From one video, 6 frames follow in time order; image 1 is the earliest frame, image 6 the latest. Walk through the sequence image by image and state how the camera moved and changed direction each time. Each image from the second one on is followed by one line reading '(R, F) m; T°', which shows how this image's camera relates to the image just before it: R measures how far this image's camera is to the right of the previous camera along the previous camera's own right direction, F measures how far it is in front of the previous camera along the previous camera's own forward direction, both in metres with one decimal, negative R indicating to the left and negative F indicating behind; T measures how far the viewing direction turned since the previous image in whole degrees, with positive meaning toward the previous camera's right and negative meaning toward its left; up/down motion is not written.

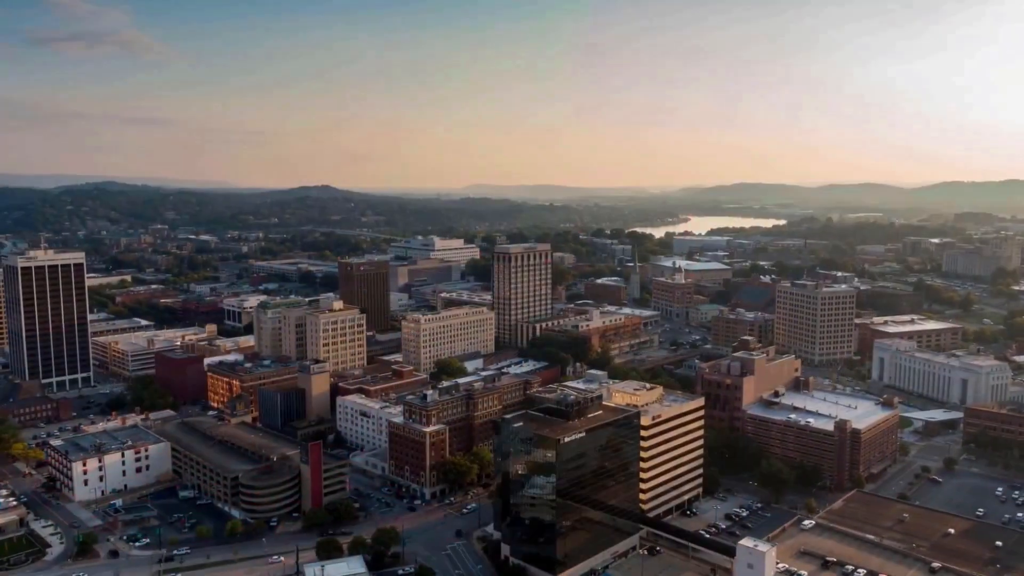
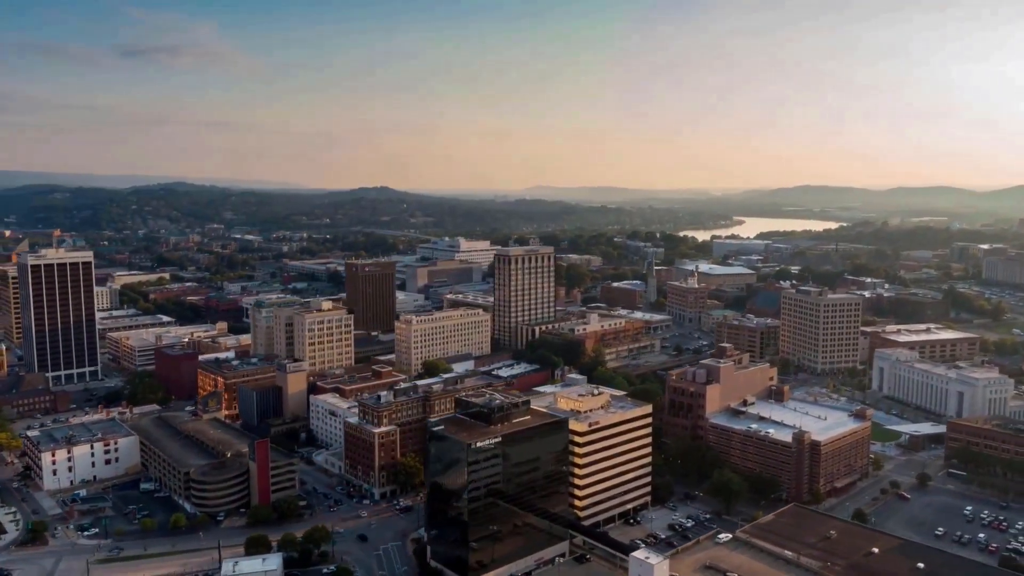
(+5.2, +0.3) m; -4°
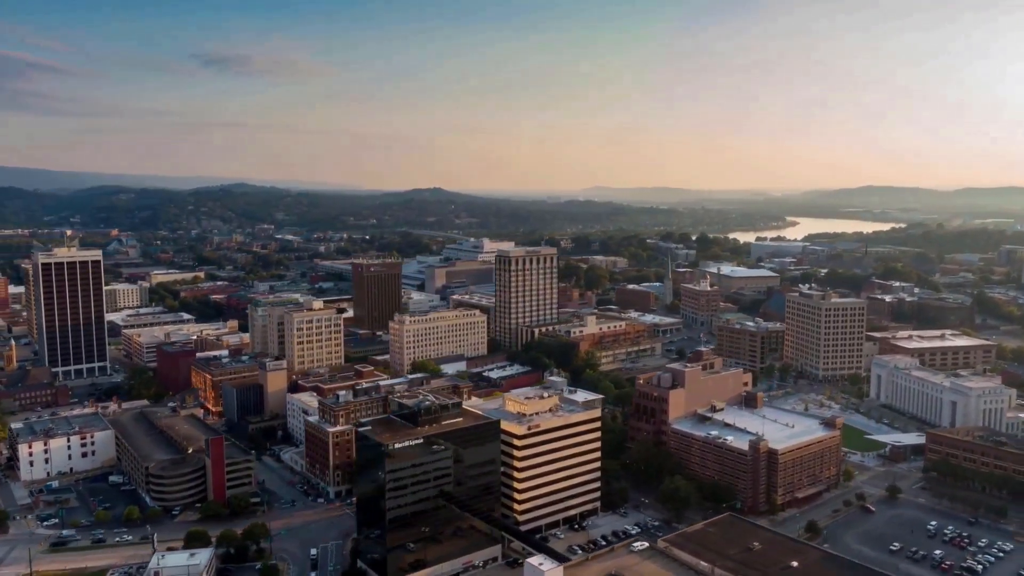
(+4.9, +0.3) m; -4°
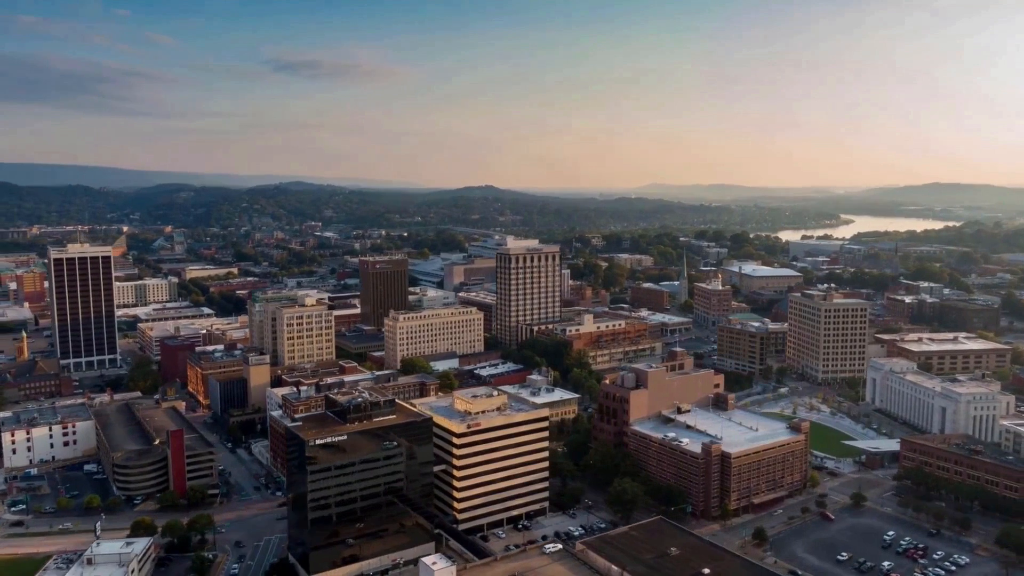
(+4.8, +0.3) m; -4°
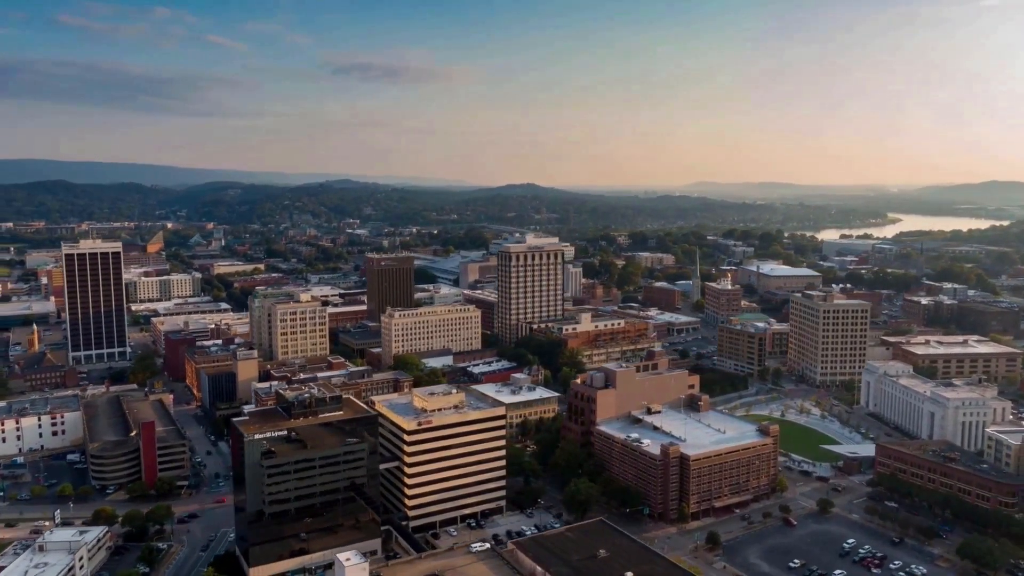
(+3.9, +0.2) m; -3°
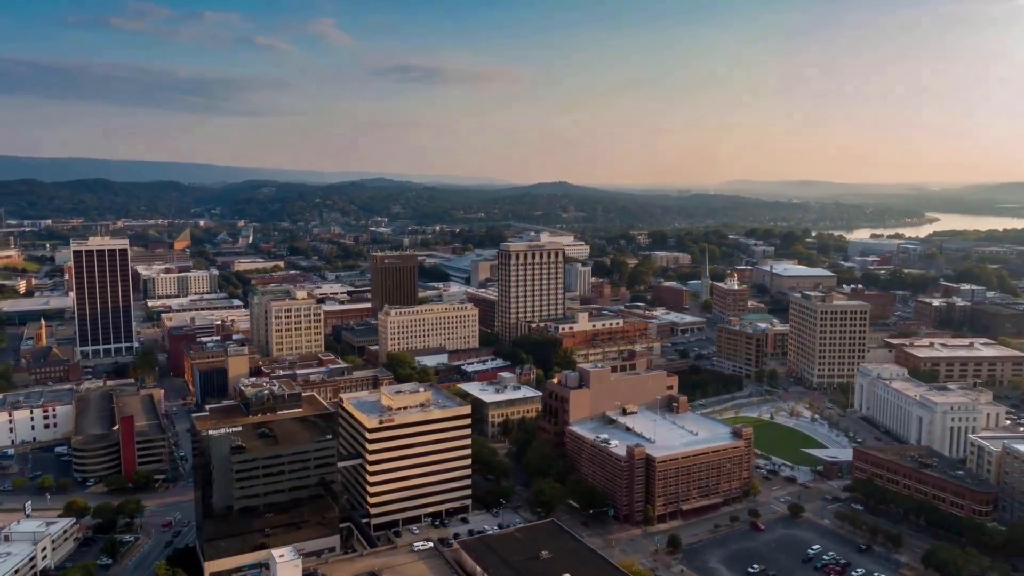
(+3.0, +0.2) m; -2°
